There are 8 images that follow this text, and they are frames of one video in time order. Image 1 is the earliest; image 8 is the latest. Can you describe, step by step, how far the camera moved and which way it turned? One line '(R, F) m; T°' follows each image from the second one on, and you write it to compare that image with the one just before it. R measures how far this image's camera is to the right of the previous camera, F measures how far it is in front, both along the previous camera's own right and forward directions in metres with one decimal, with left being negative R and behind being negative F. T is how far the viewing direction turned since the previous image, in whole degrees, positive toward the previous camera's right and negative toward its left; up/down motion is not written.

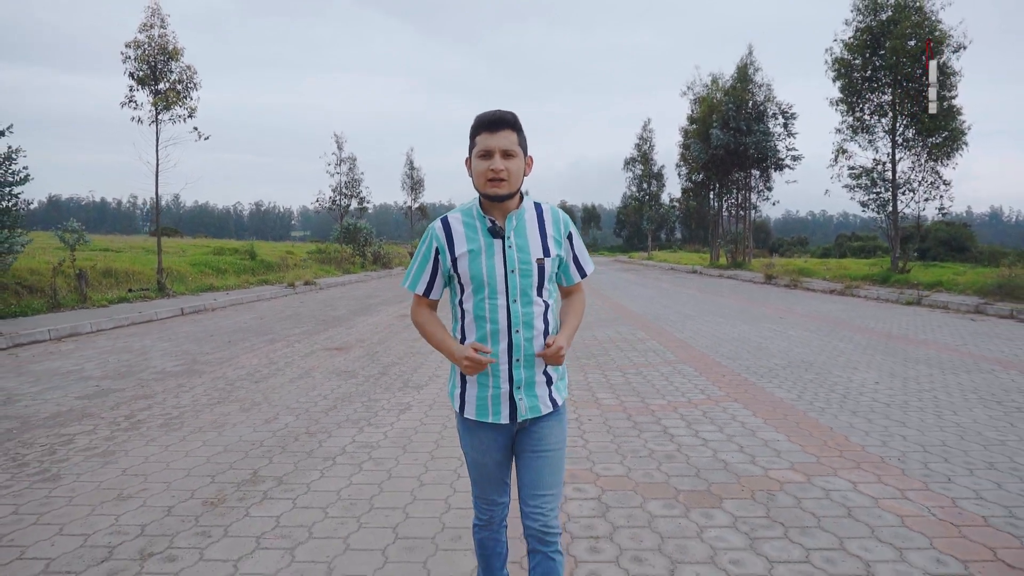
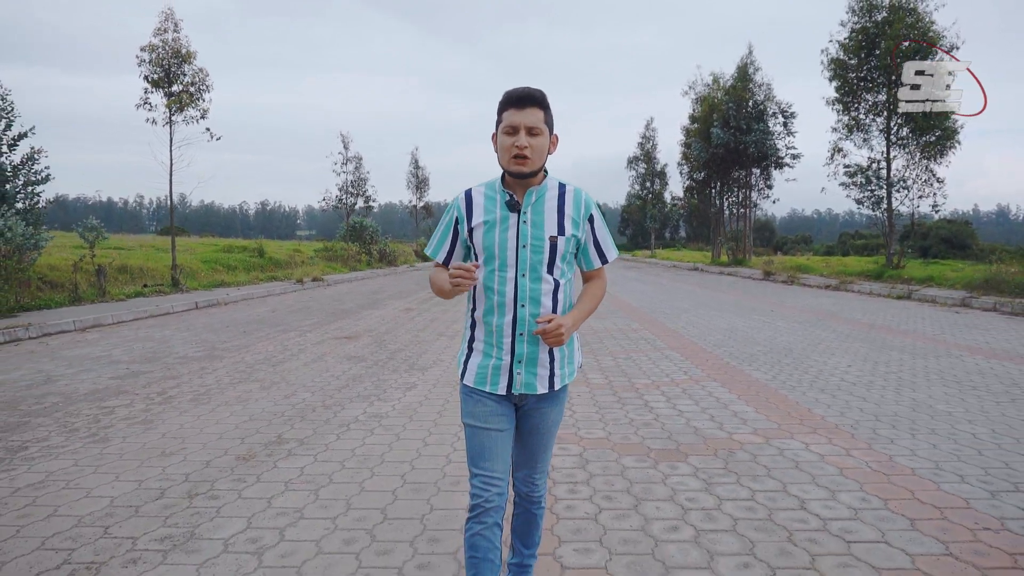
(+0.1, -0.5) m; 0°
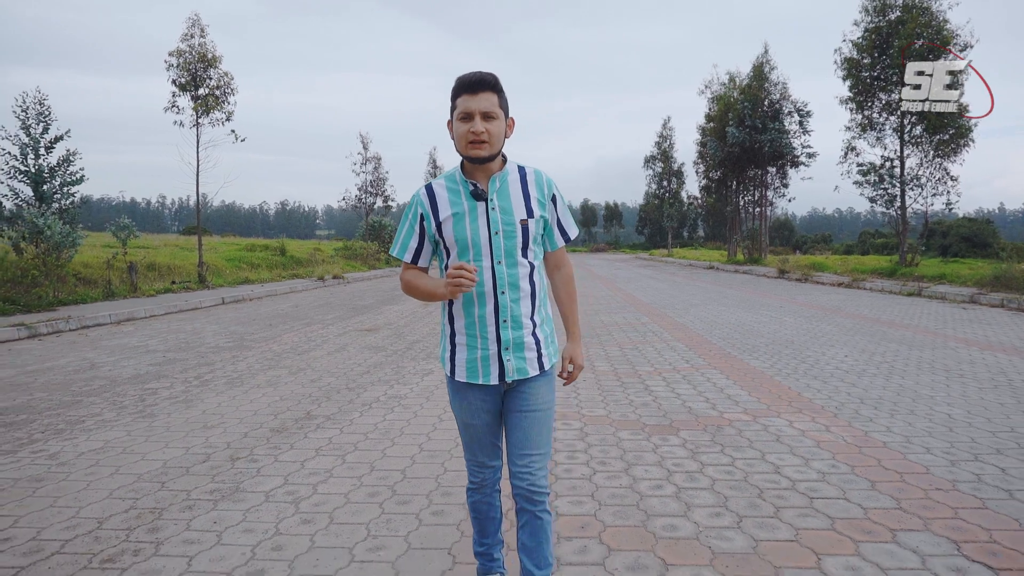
(+0.1, -0.4) m; -1°
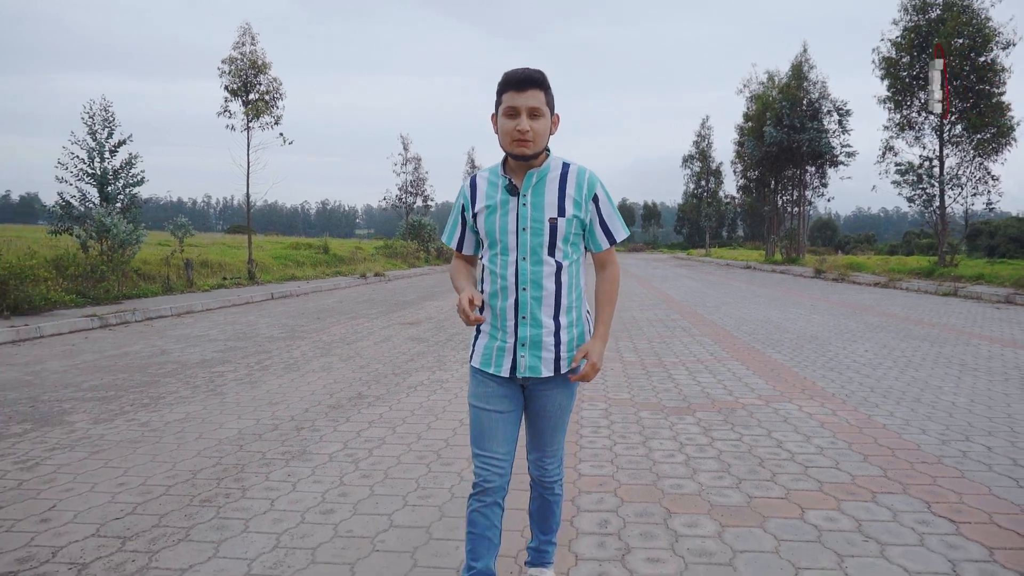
(0.0, -0.5) m; -3°
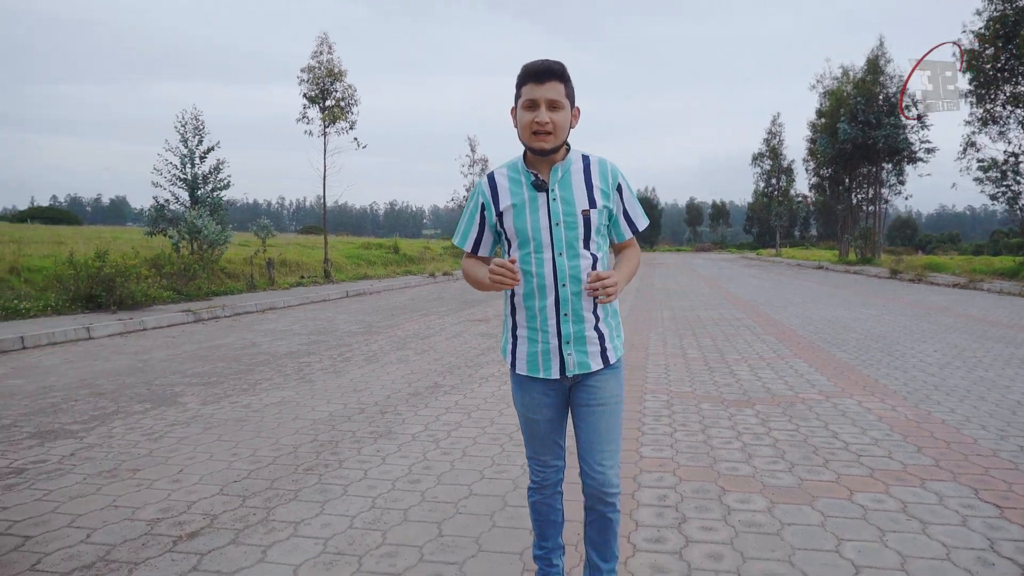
(0.0, -0.3) m; -5°
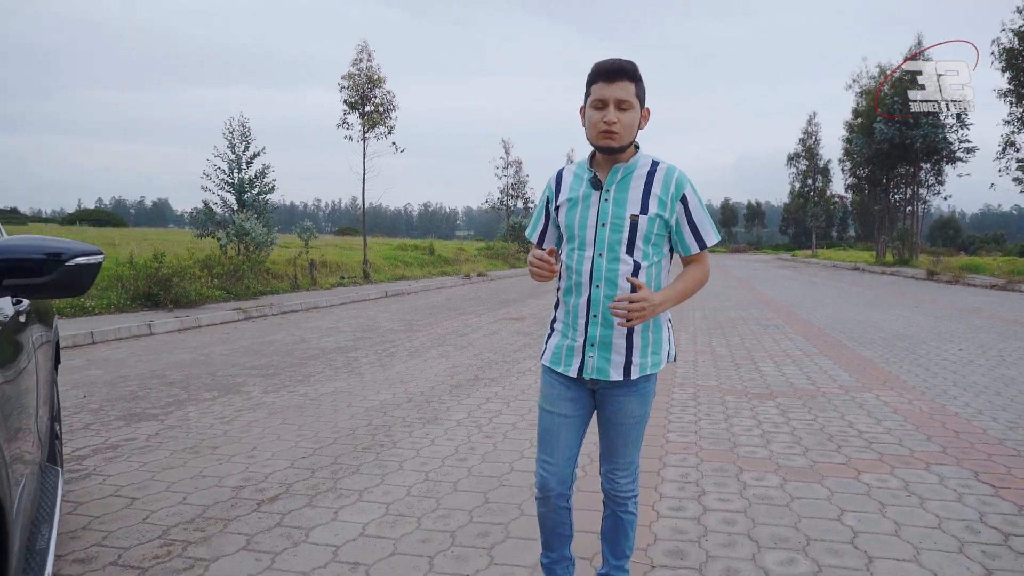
(0.0, -0.4) m; -3°
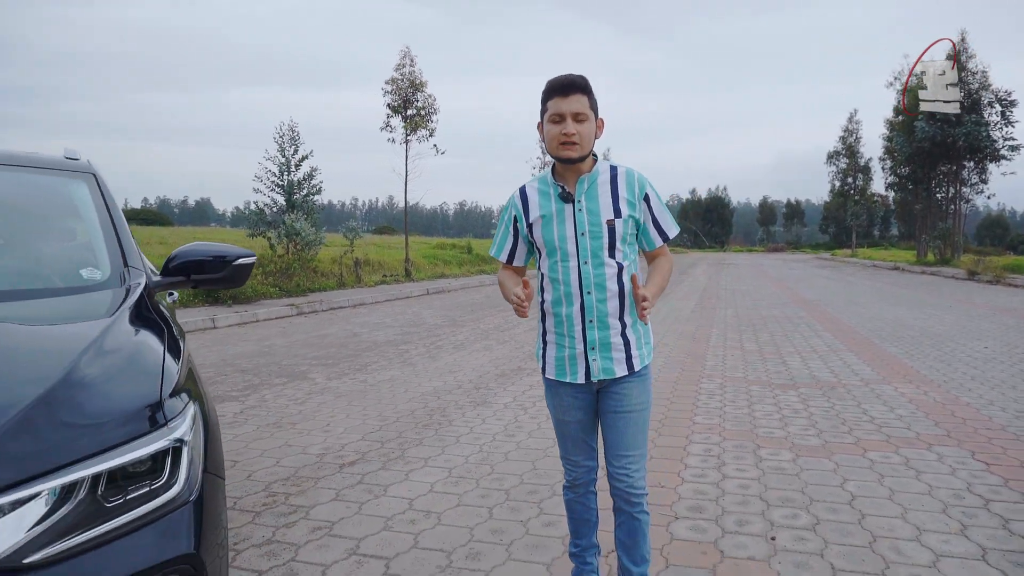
(-0.1, -0.5) m; -3°
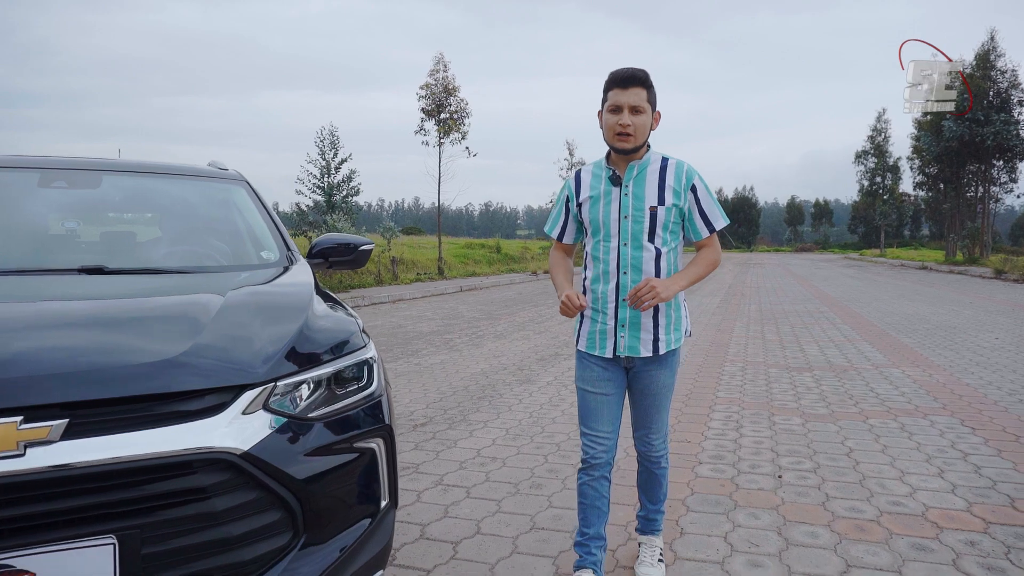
(-0.1, -0.7) m; -2°
